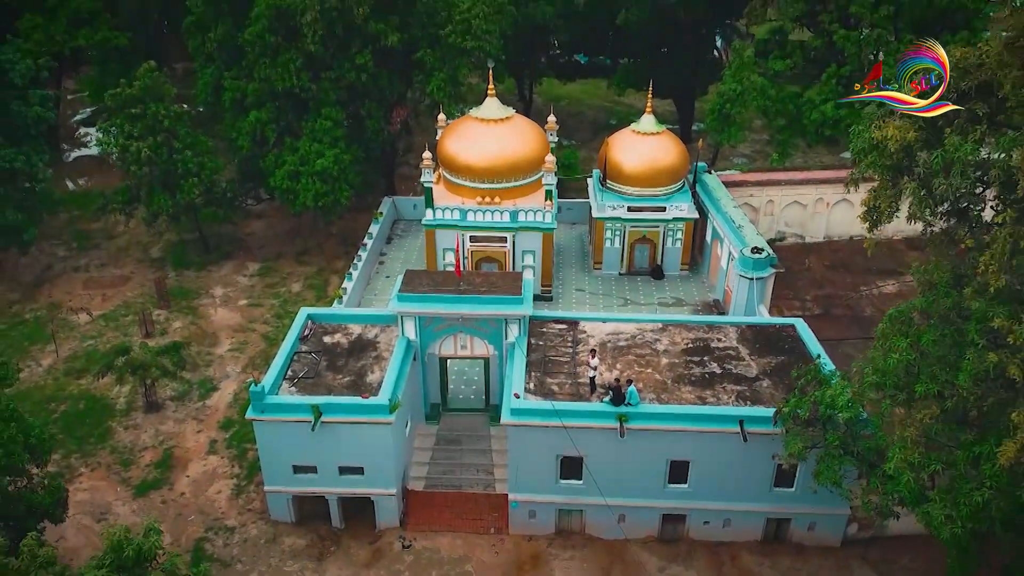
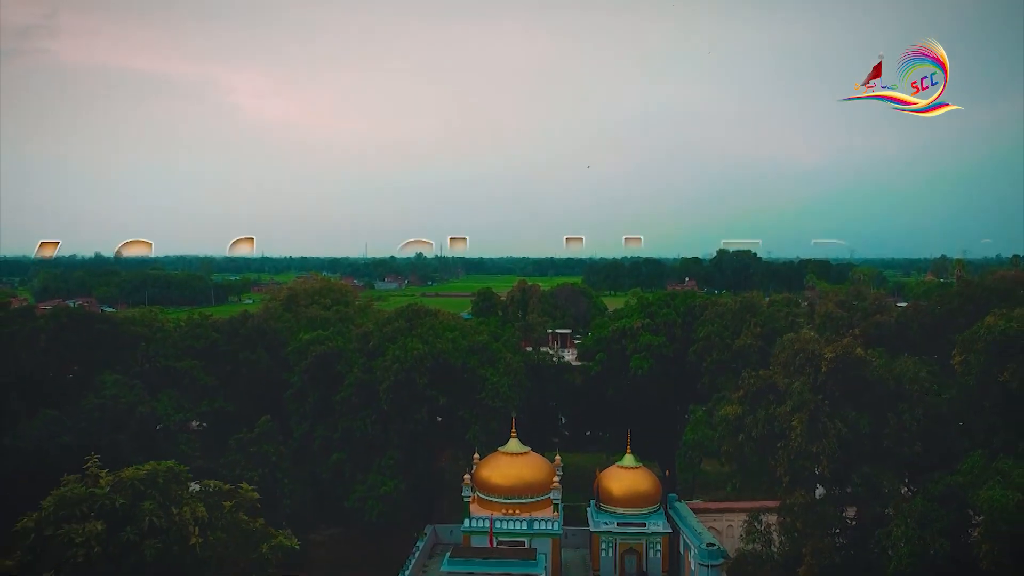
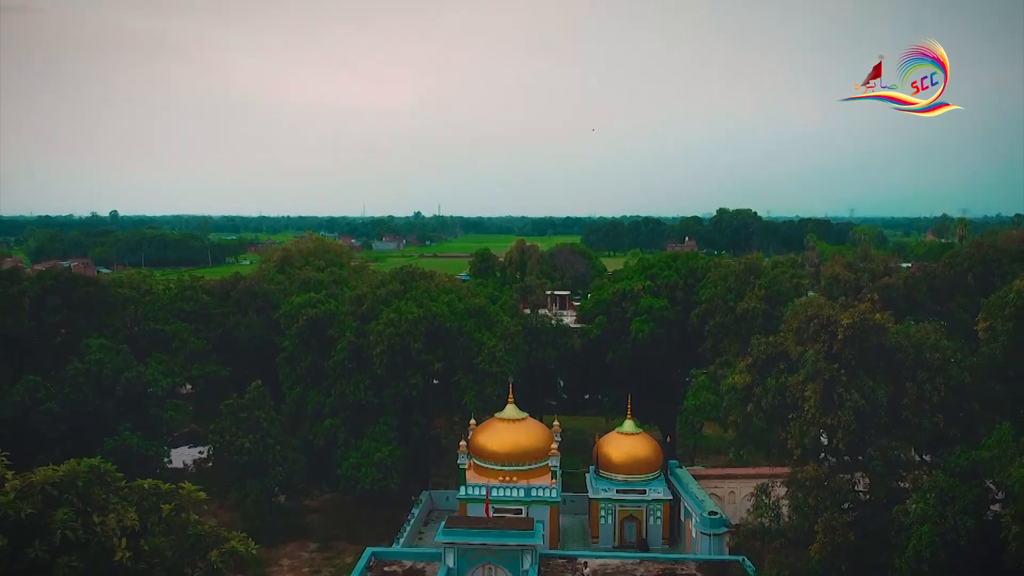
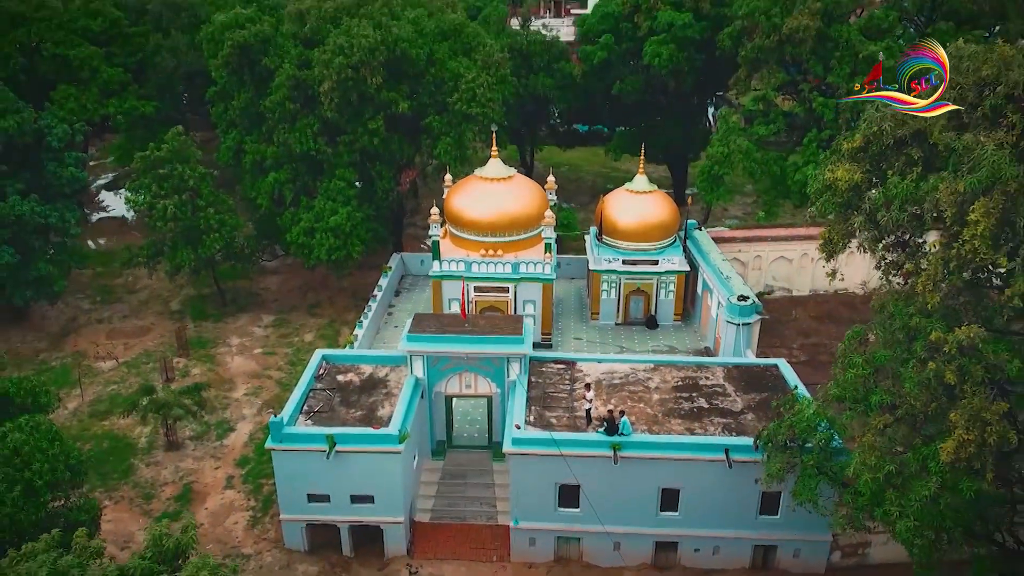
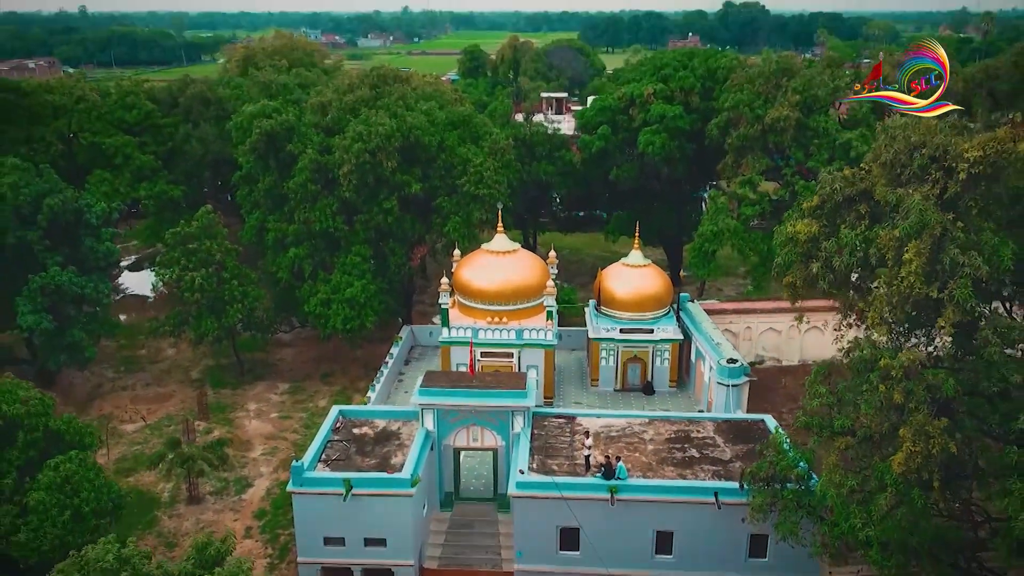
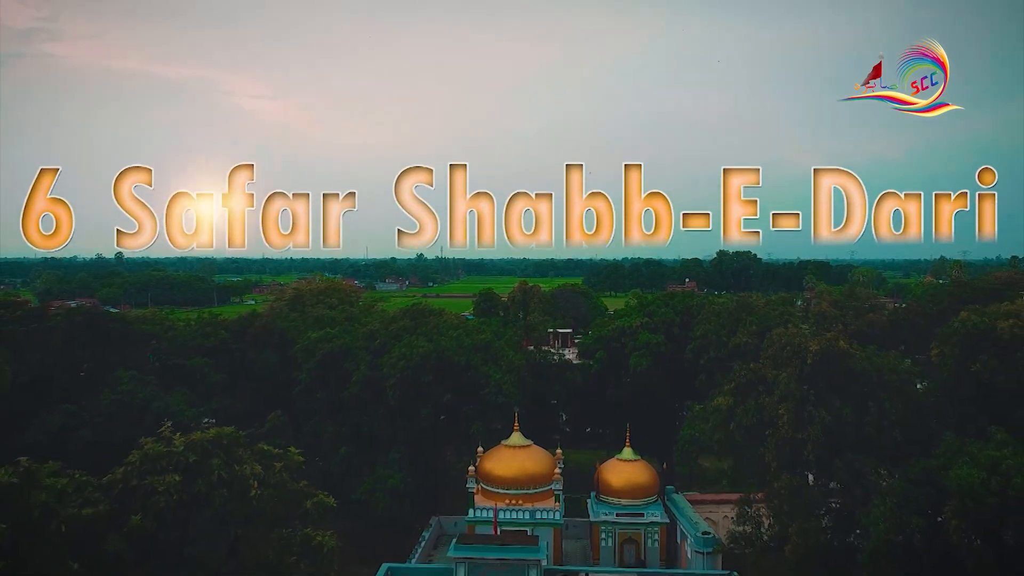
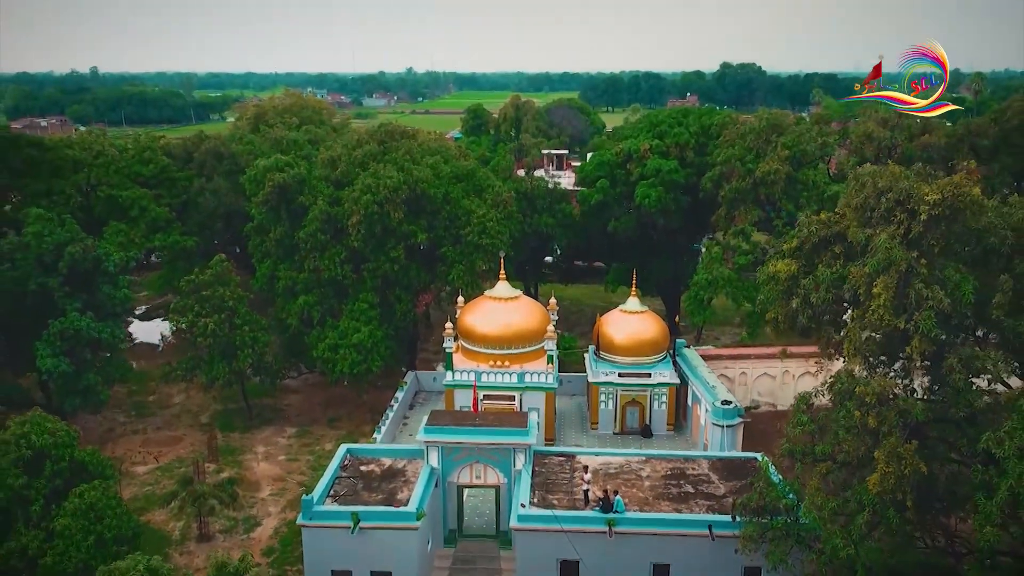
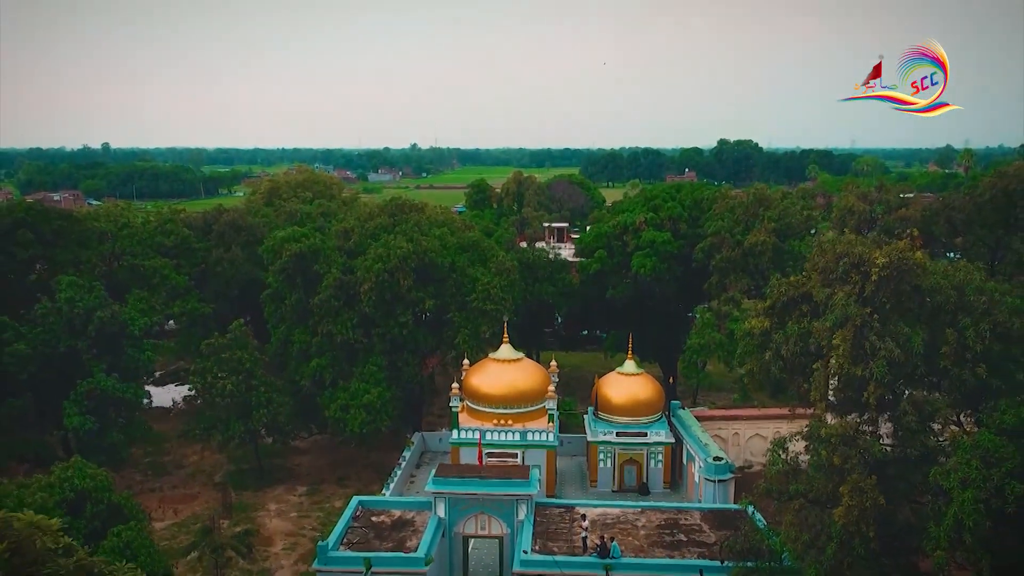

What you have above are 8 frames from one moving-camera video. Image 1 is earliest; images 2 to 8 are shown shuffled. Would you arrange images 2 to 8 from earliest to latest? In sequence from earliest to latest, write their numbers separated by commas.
4, 5, 7, 8, 3, 2, 6
